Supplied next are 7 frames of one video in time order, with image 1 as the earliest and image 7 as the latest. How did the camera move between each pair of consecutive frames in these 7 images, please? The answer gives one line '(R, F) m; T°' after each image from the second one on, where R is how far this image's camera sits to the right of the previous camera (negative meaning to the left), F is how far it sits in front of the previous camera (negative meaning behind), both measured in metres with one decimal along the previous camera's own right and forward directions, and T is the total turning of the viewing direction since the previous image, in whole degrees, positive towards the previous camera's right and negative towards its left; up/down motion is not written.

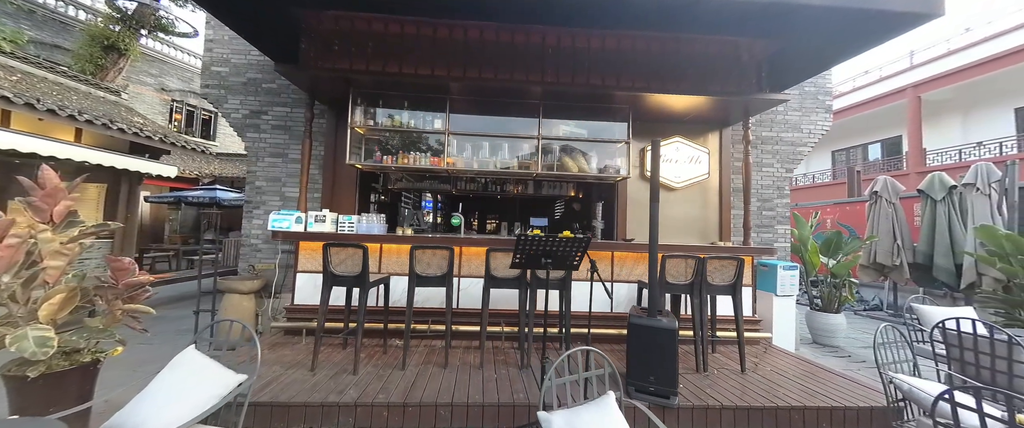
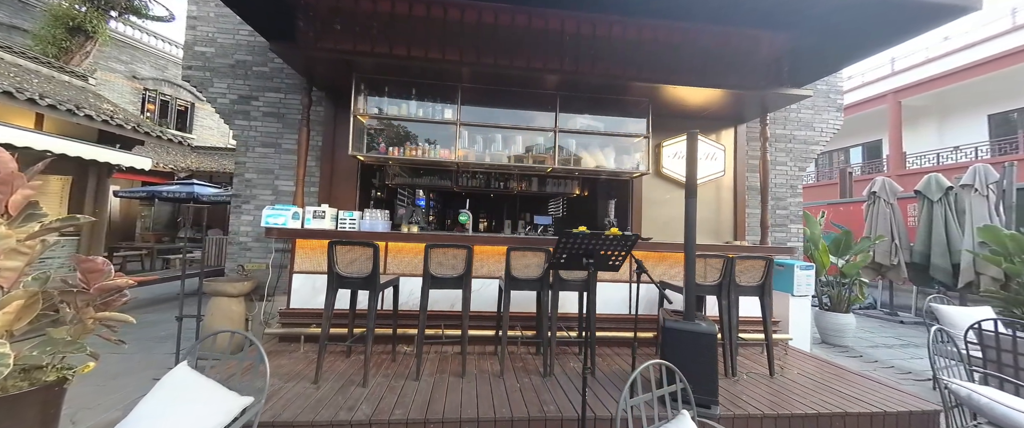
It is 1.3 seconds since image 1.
(-0.3, +0.2) m; +2°
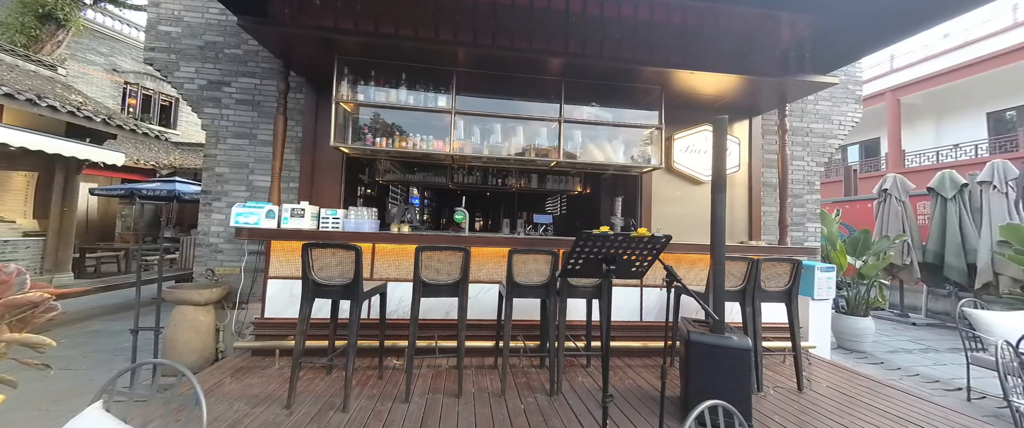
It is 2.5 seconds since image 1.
(-0.1, +0.3) m; +1°
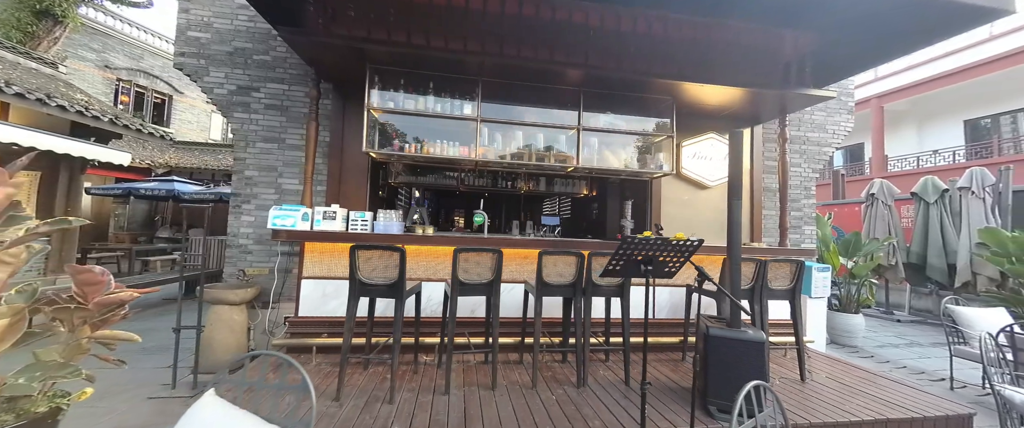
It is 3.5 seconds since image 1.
(-0.3, -0.2) m; +1°
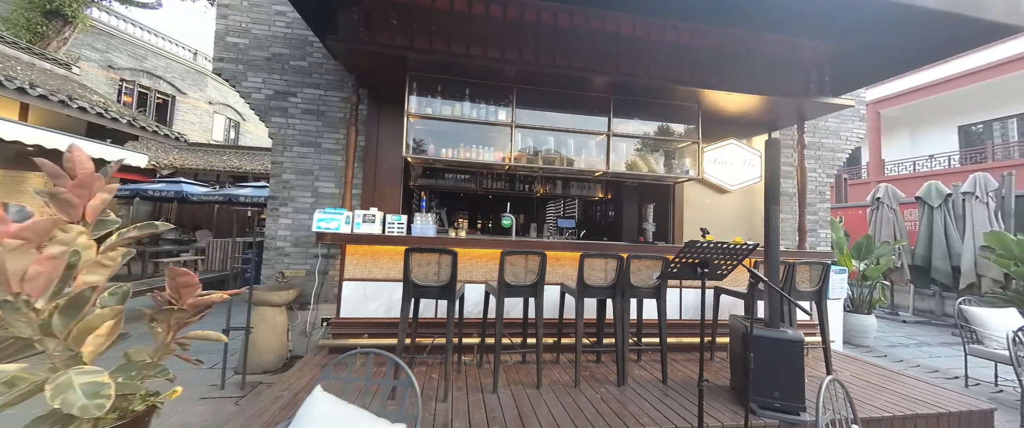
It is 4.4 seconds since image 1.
(-0.4, -0.1) m; +1°
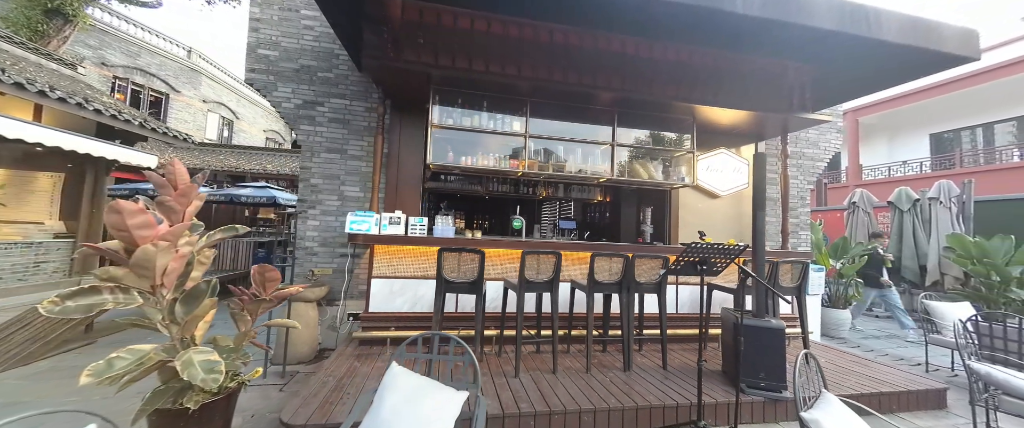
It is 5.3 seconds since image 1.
(-0.3, -0.3) m; +2°
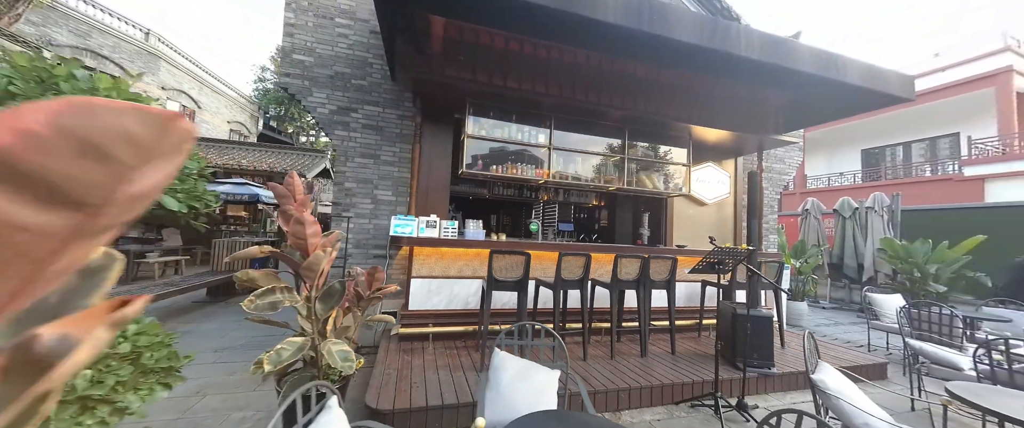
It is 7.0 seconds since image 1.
(-0.7, -0.3) m; +5°
